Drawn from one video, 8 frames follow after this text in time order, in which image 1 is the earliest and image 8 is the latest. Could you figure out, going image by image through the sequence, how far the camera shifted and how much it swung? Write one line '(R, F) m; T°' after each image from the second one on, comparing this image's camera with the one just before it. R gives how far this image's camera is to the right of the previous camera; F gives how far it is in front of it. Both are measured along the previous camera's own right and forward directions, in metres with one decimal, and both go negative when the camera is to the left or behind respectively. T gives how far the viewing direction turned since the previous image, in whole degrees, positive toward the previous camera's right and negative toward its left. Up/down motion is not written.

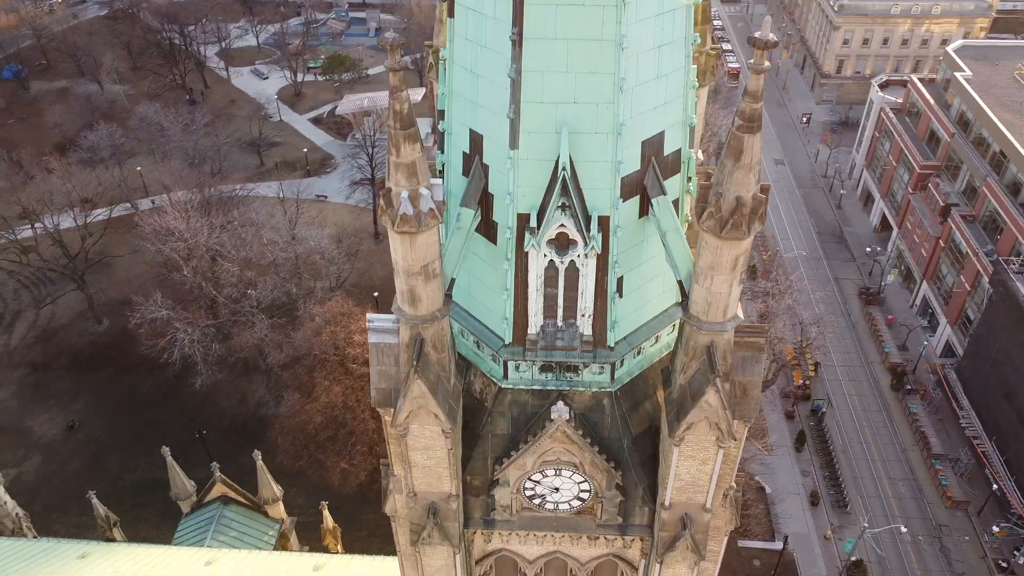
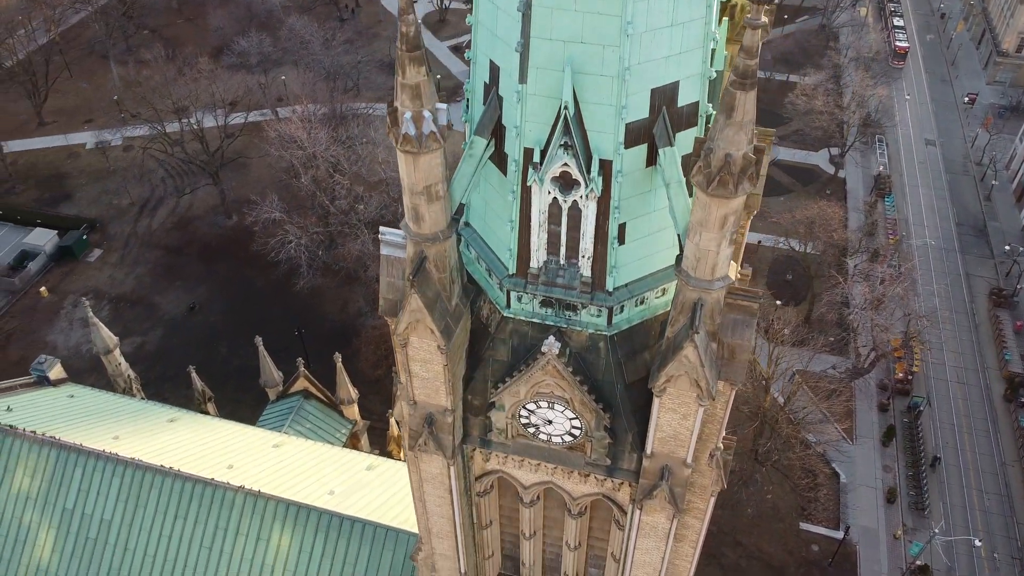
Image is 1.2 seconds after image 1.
(+1.9, -0.3) m; -9°
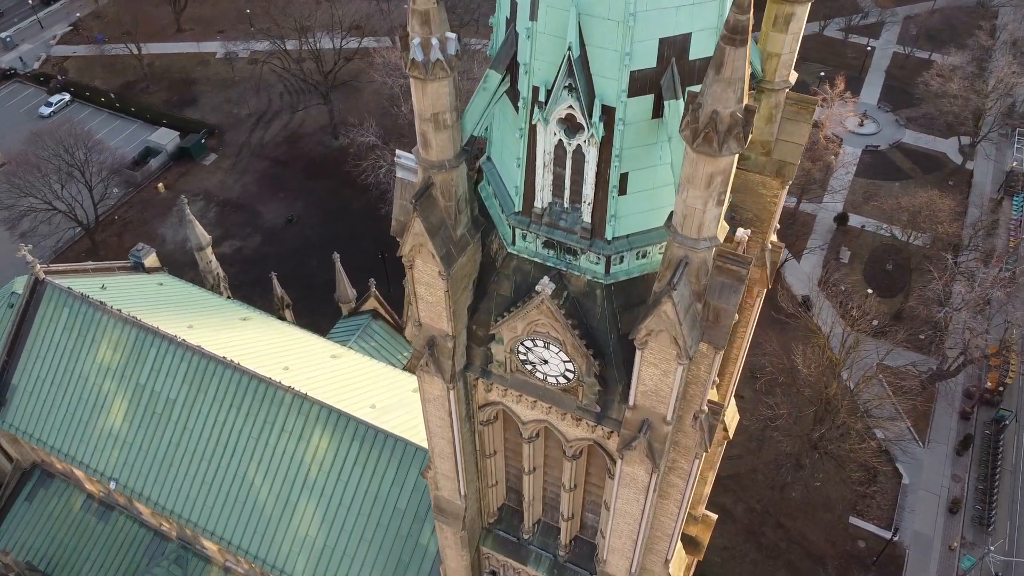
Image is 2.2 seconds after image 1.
(+1.8, -0.2) m; -7°
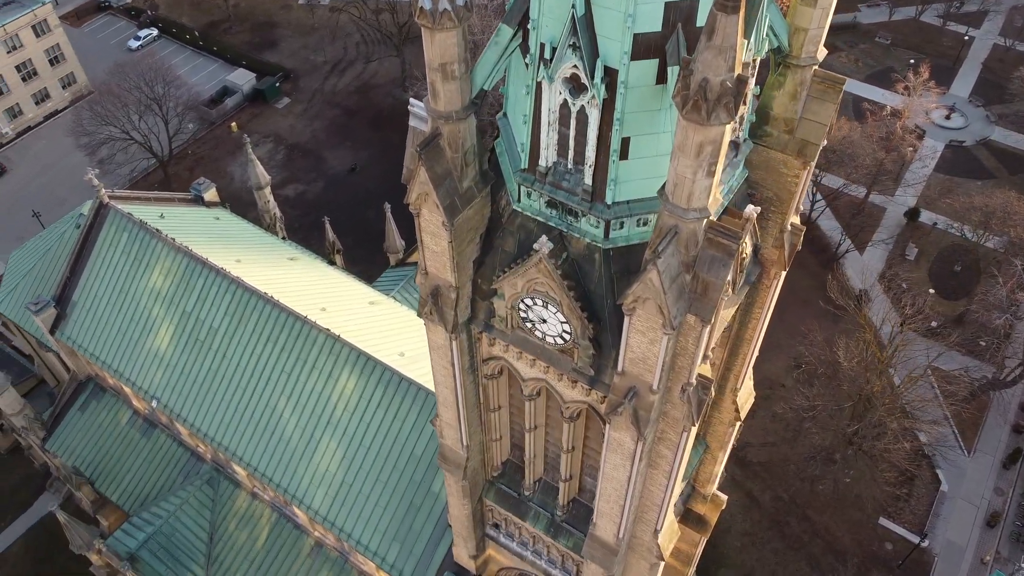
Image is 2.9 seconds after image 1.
(+1.2, -0.1) m; -5°
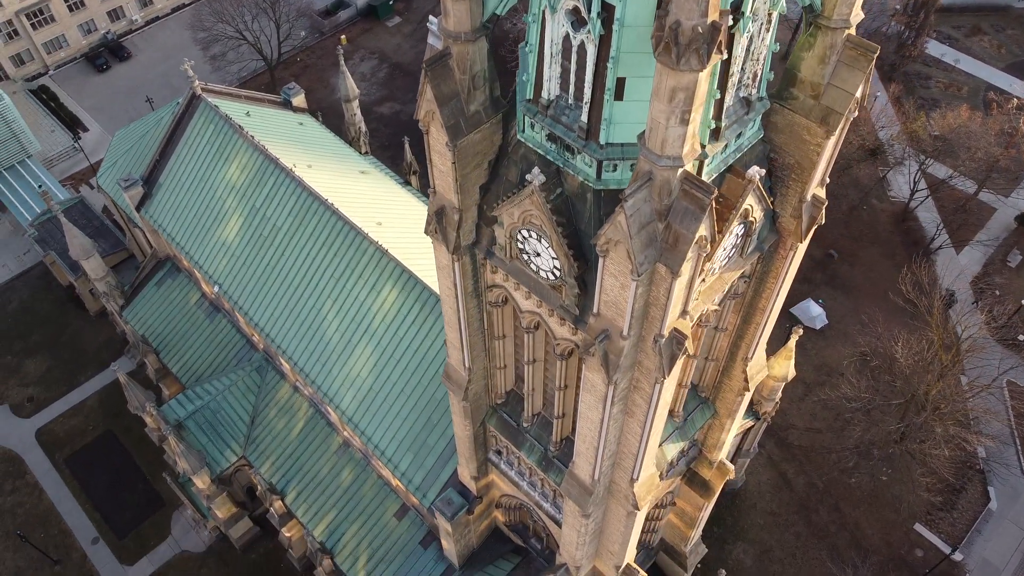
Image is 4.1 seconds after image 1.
(+2.0, -0.2) m; -7°
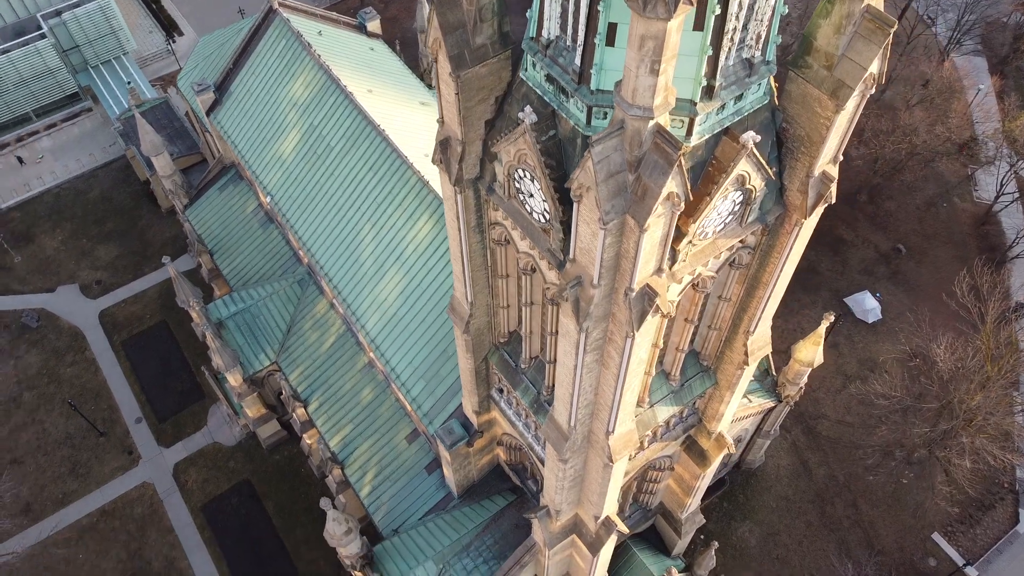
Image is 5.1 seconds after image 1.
(+1.8, -0.2) m; -5°
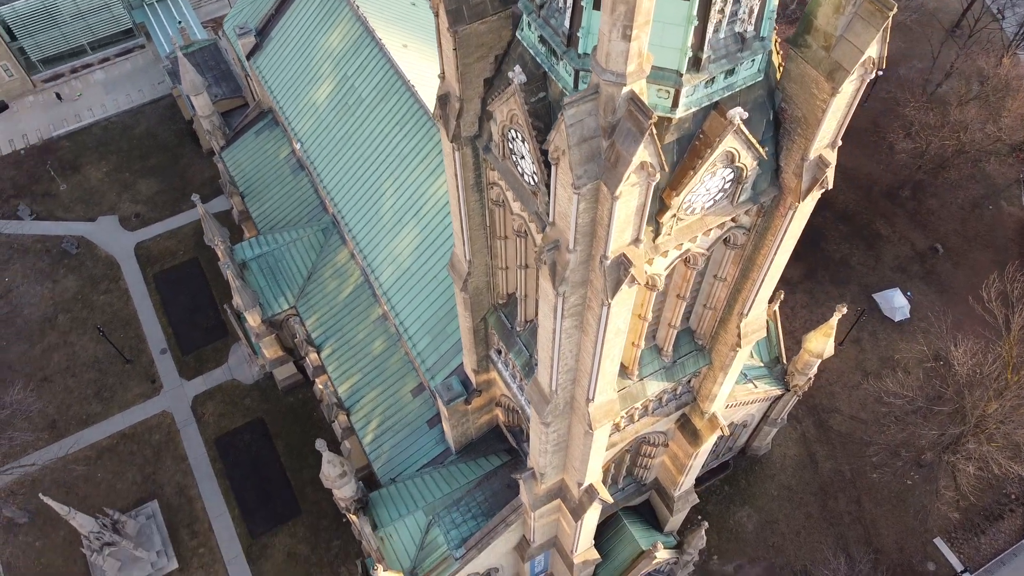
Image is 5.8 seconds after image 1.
(+1.2, -0.1) m; -3°
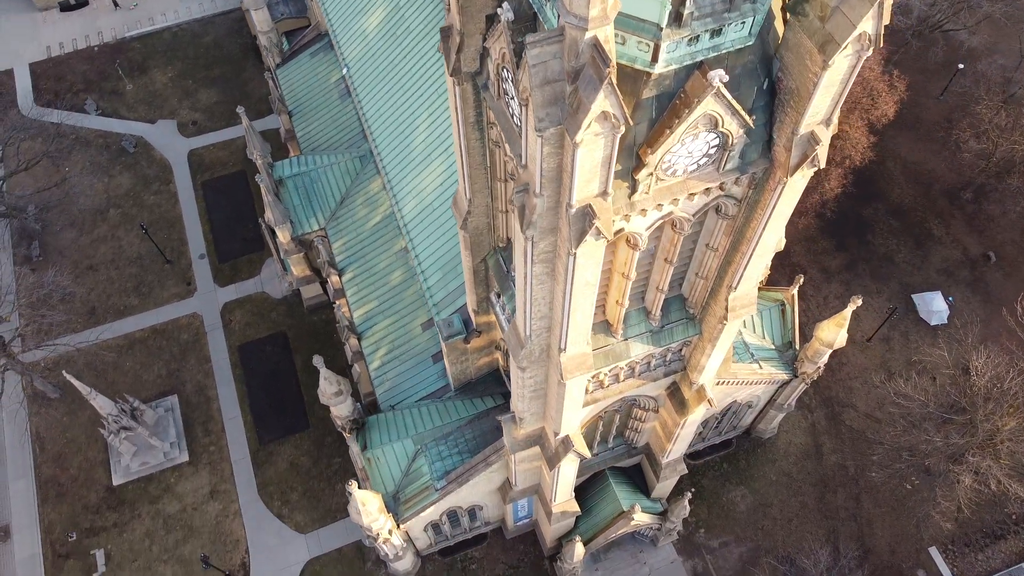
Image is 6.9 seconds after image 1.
(+1.8, -0.1) m; -4°
